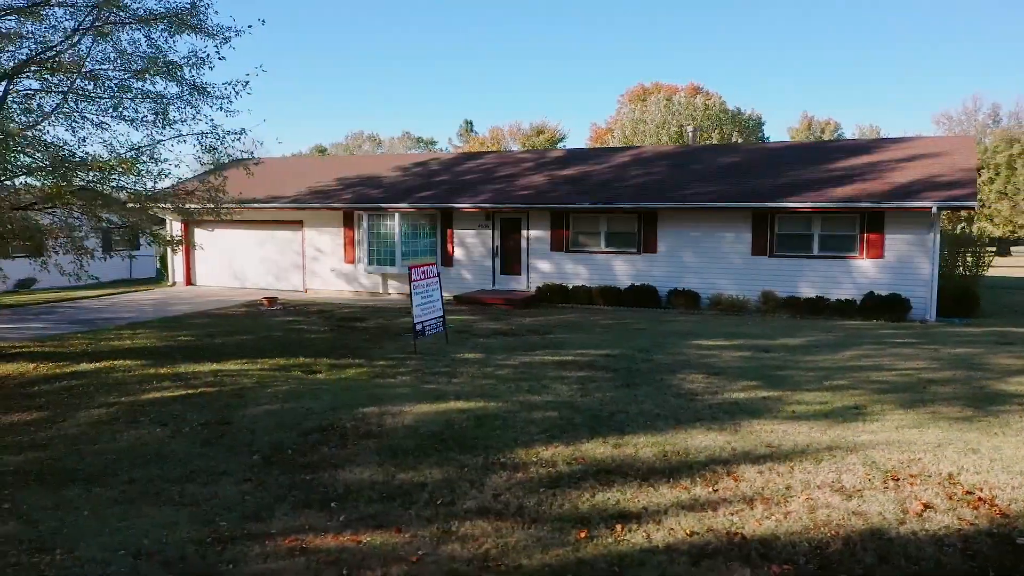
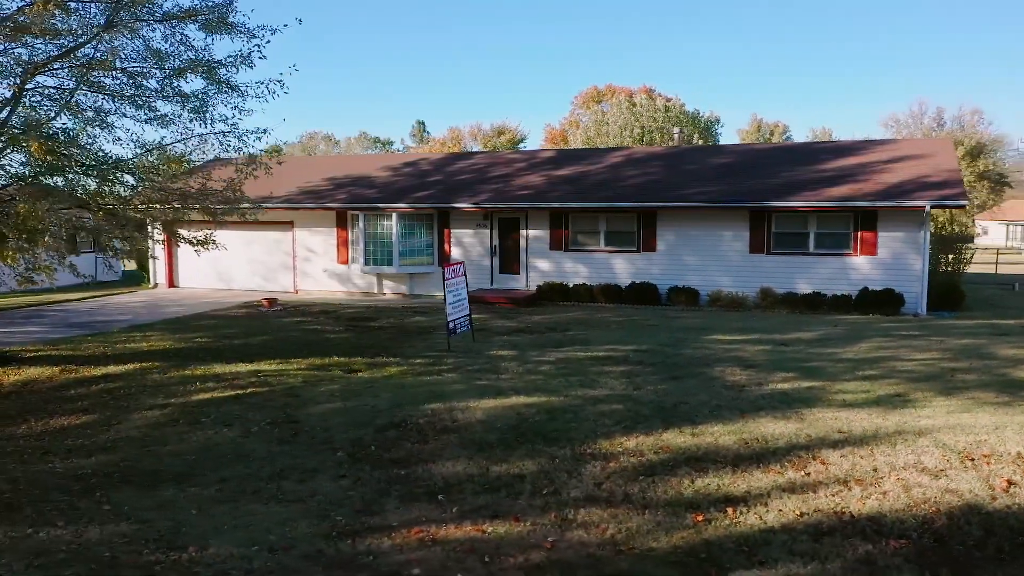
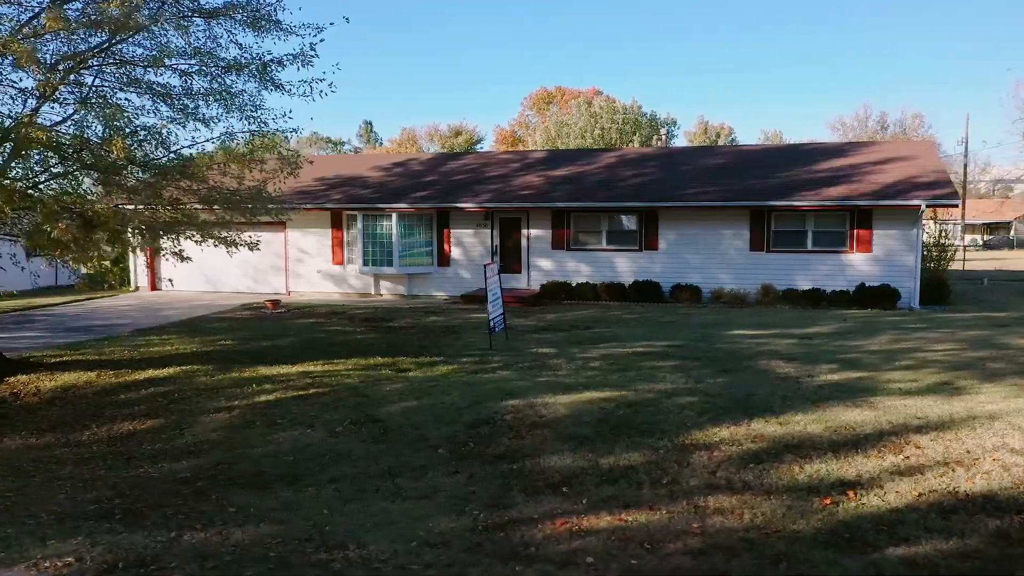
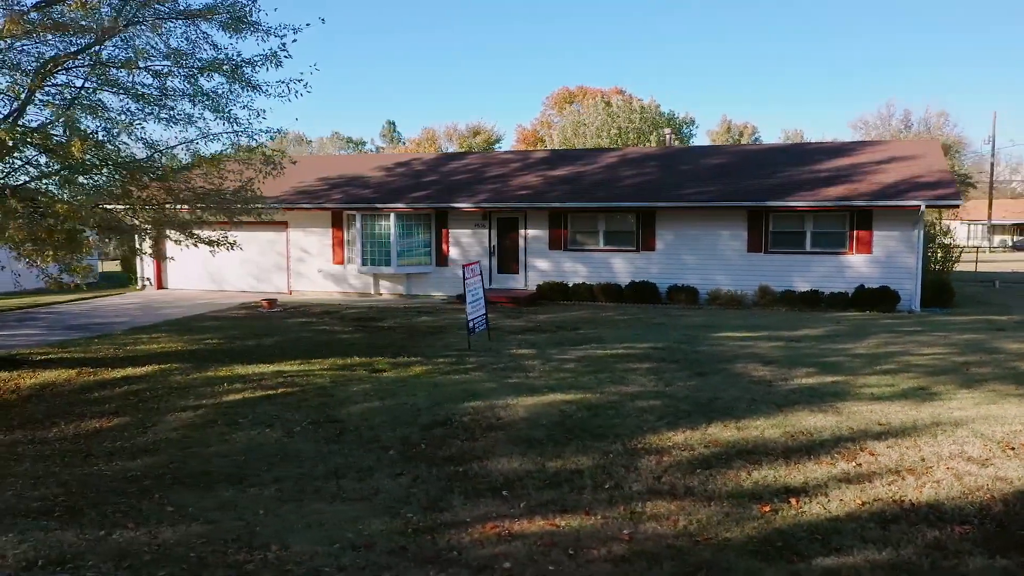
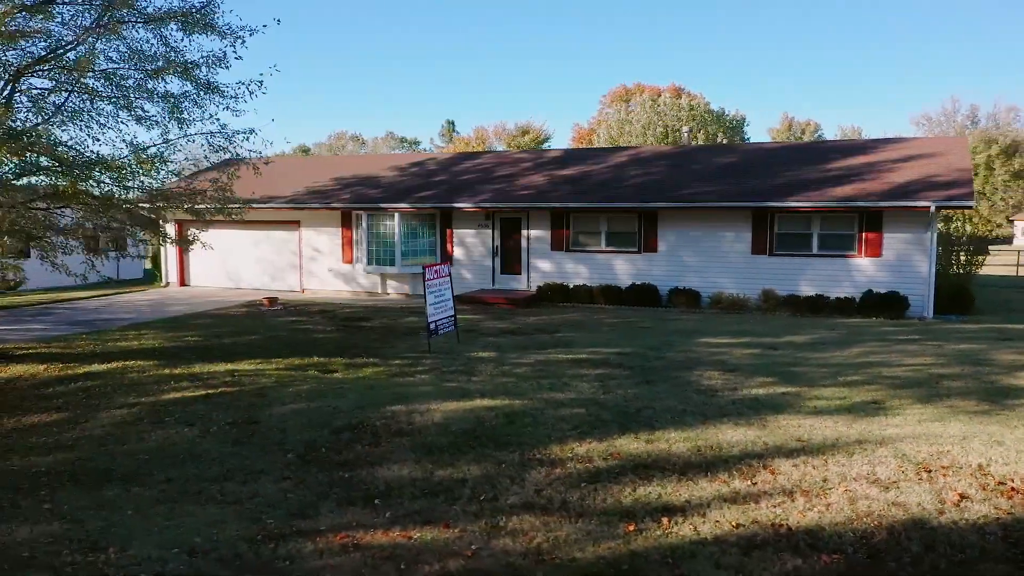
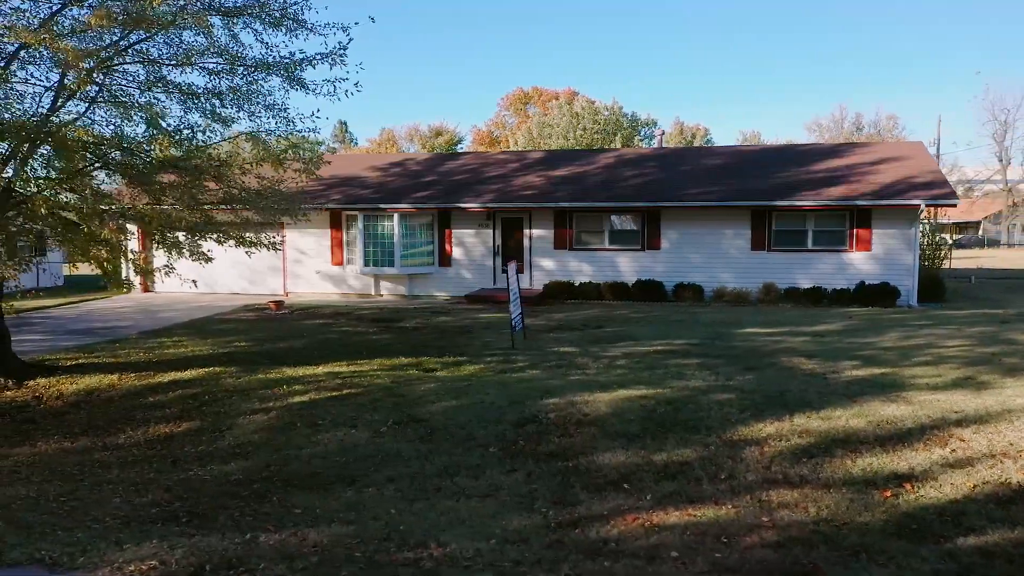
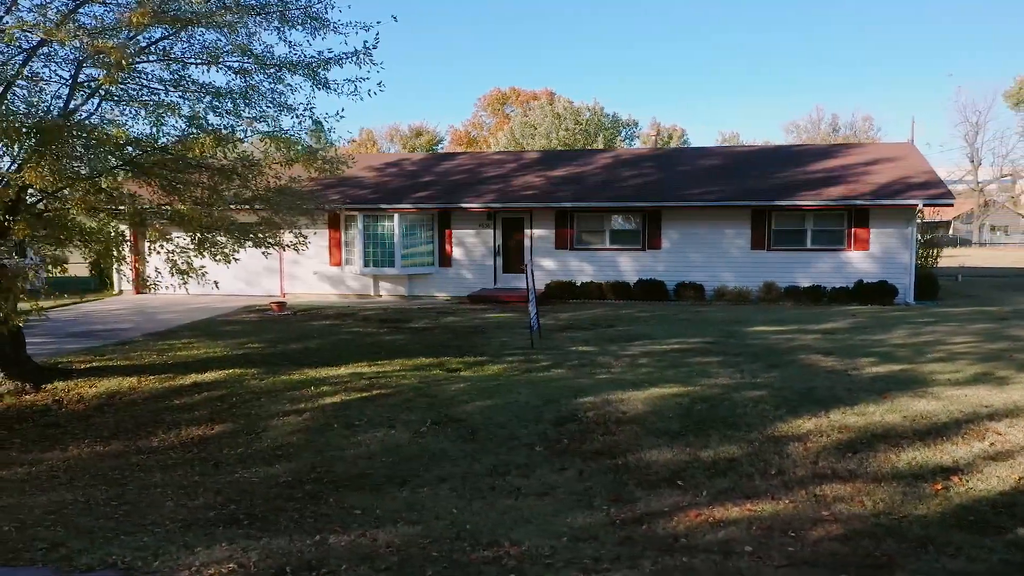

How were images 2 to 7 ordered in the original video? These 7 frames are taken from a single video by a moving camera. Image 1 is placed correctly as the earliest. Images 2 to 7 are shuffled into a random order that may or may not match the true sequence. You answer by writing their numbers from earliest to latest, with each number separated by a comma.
5, 2, 4, 3, 6, 7
